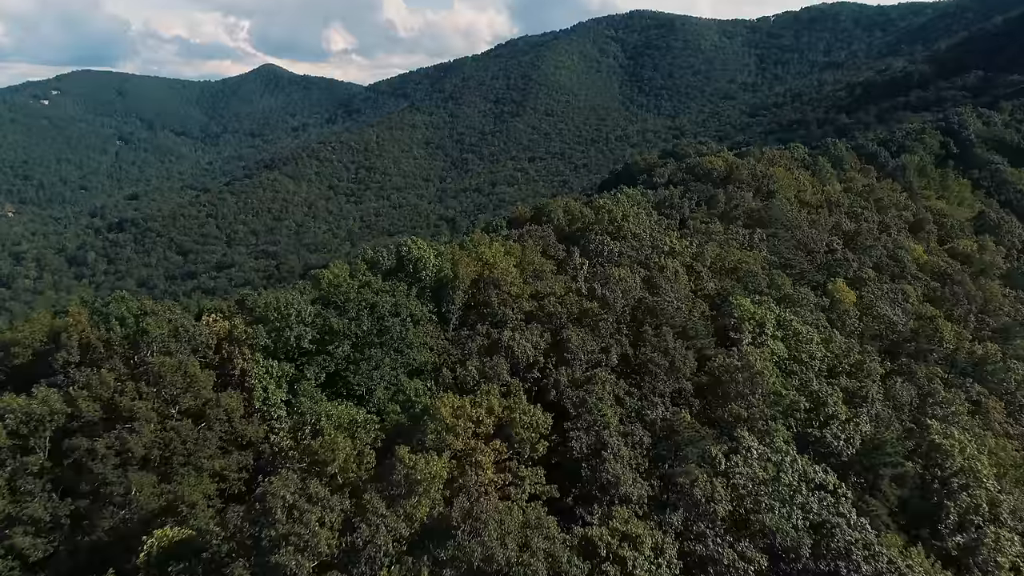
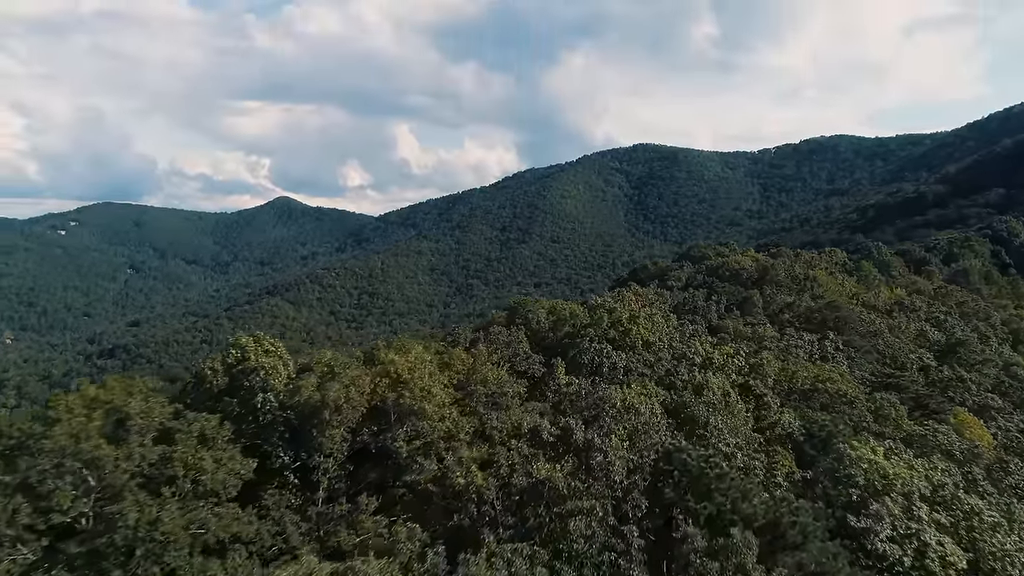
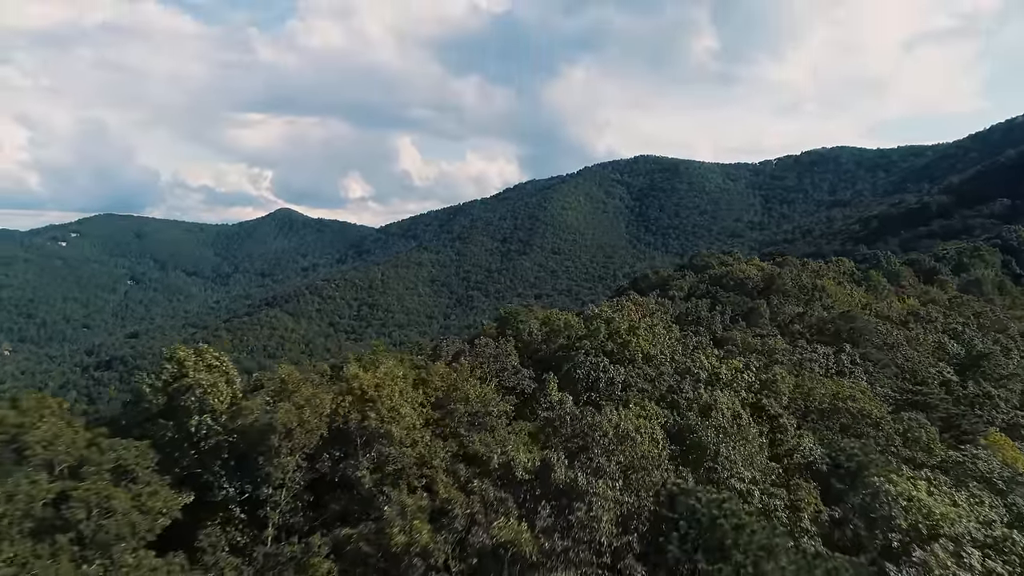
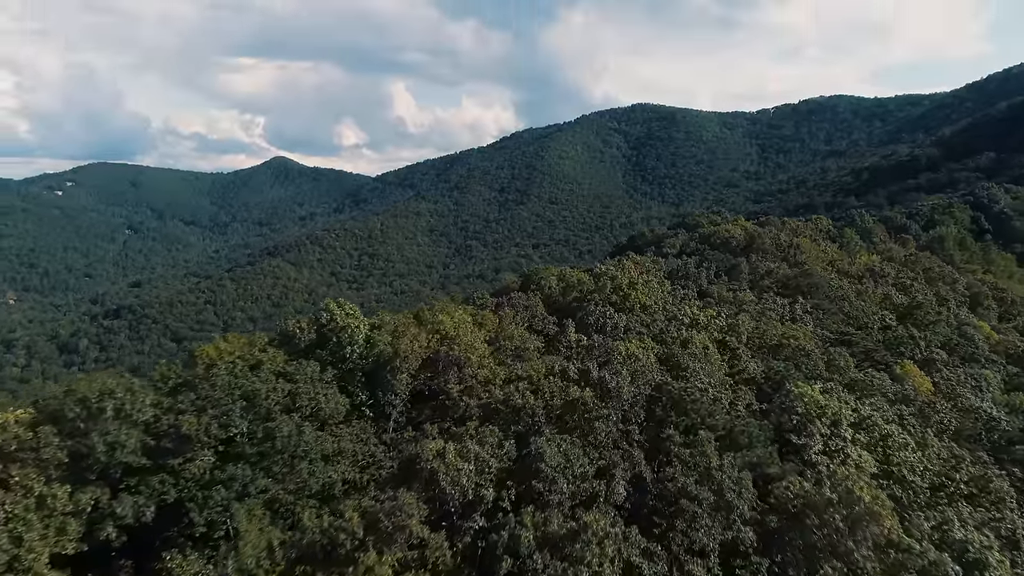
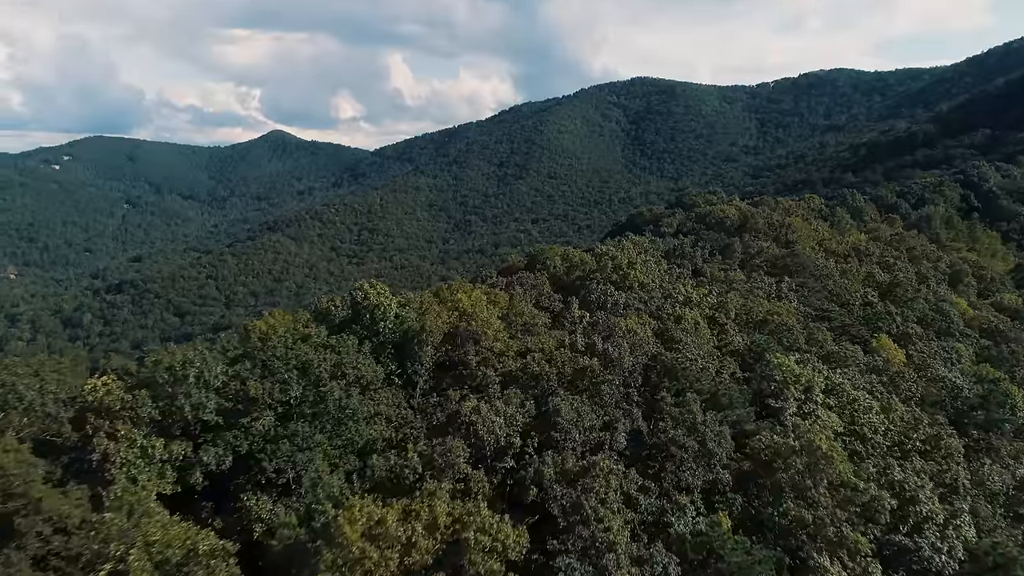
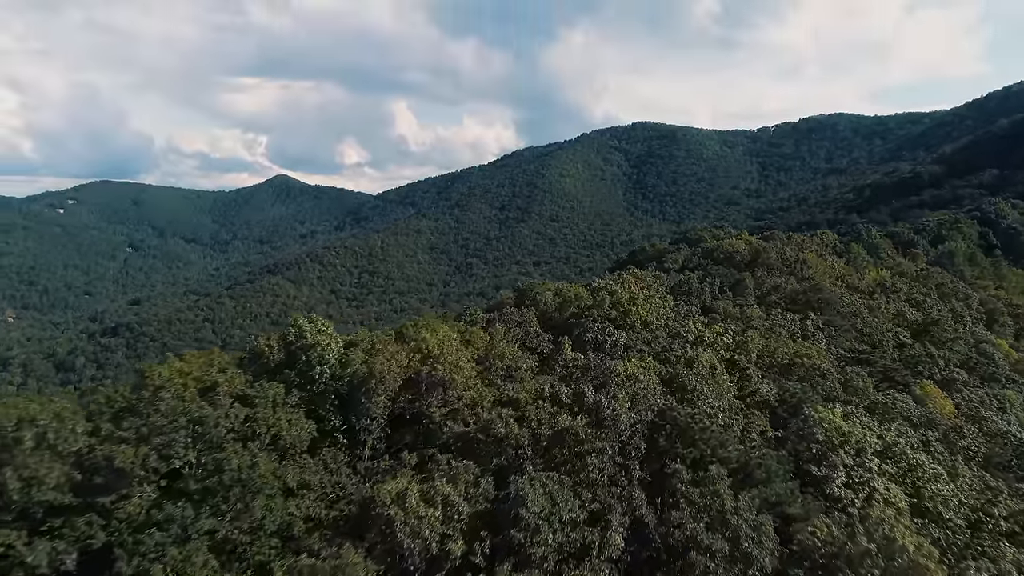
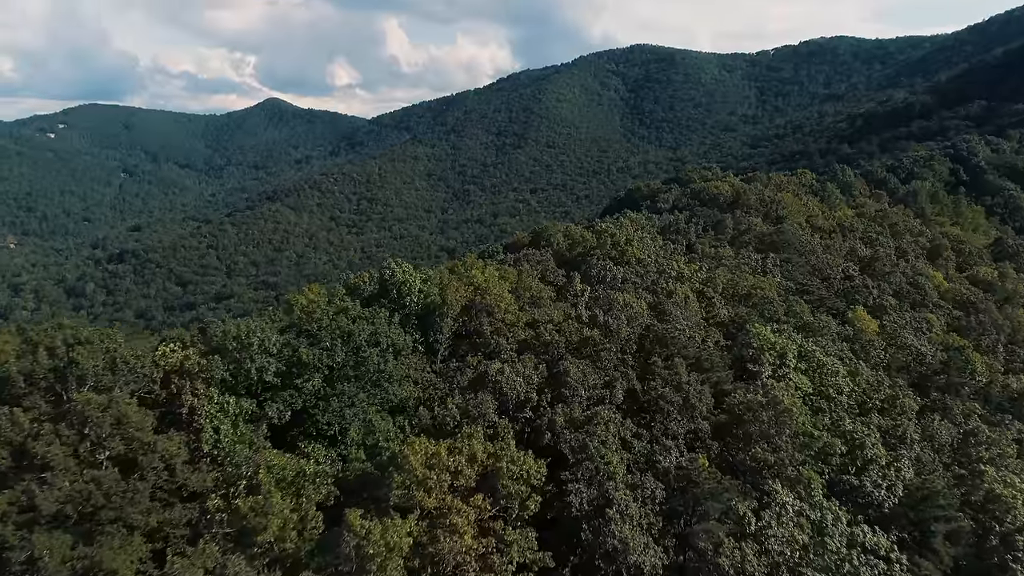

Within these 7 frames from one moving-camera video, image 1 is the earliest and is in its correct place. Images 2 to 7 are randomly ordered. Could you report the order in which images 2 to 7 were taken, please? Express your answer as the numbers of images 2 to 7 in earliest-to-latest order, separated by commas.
7, 5, 4, 6, 2, 3
